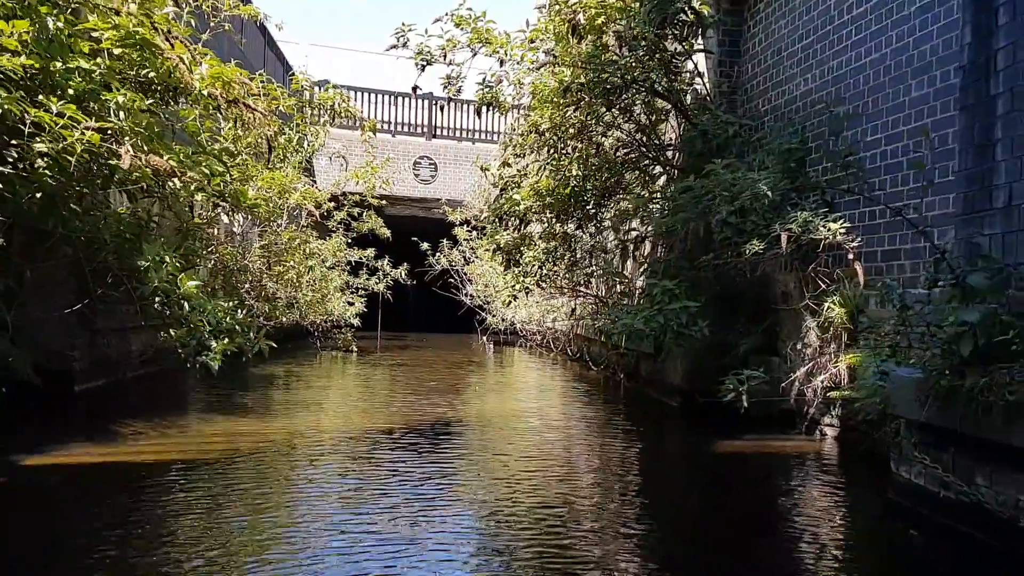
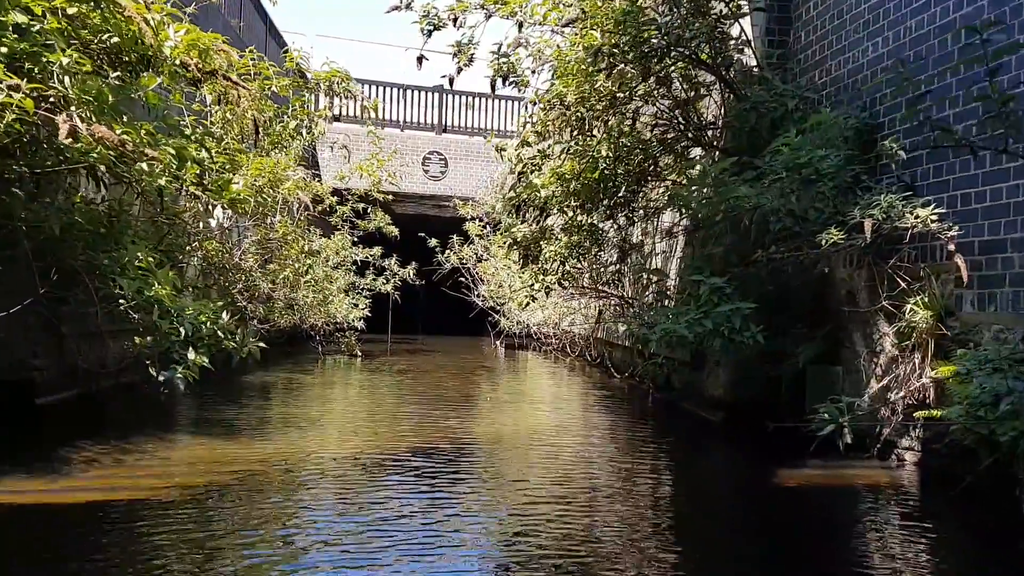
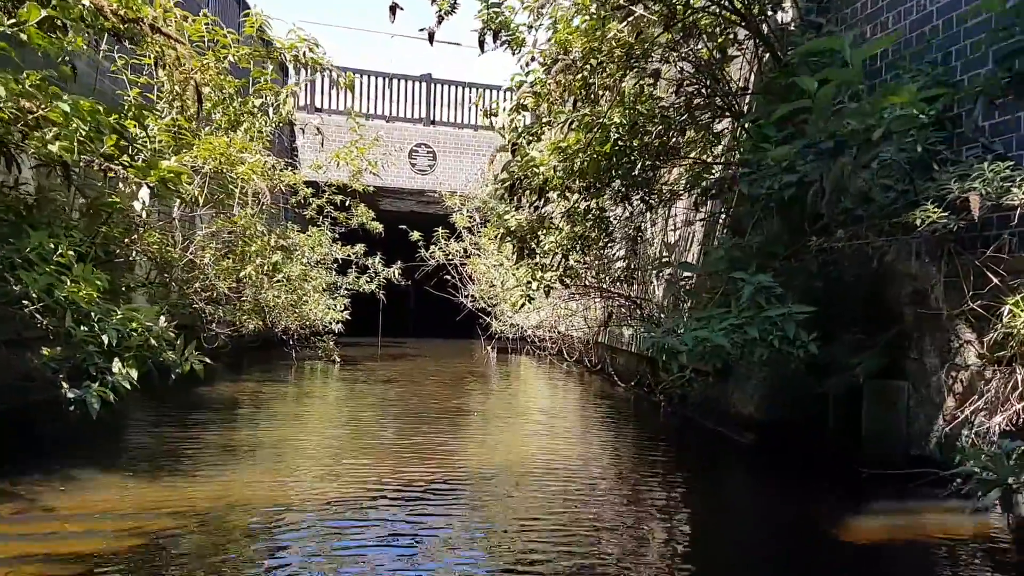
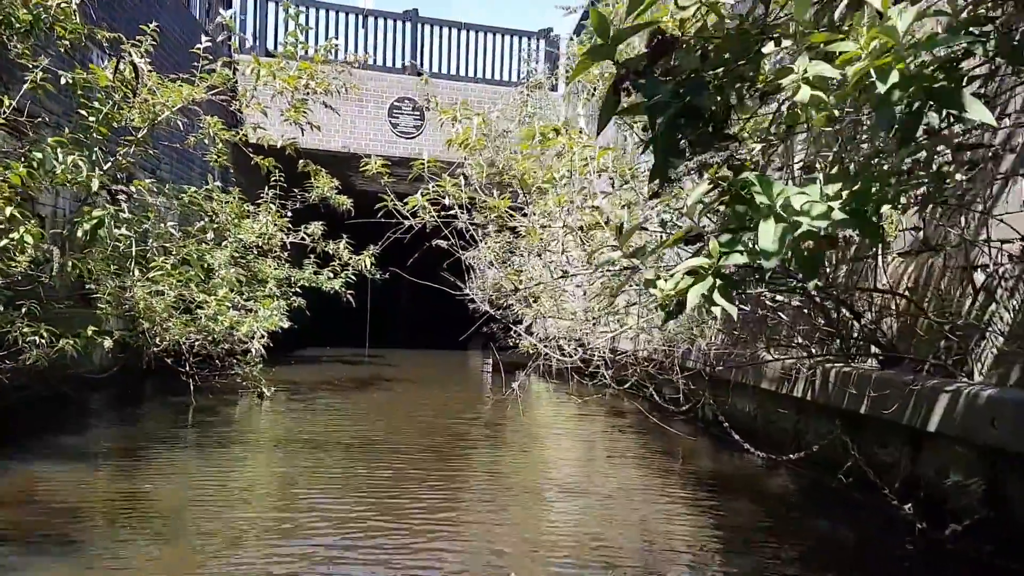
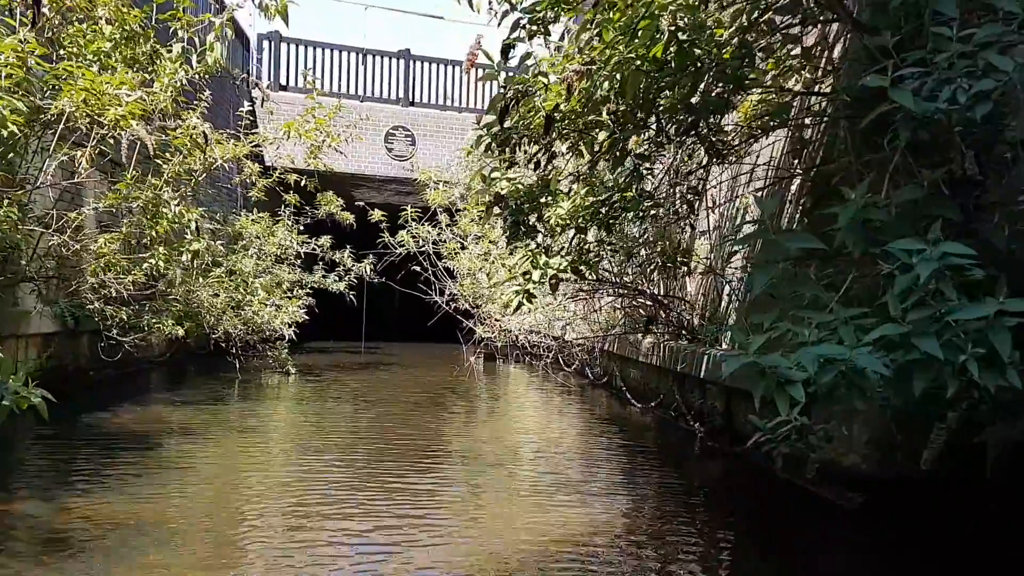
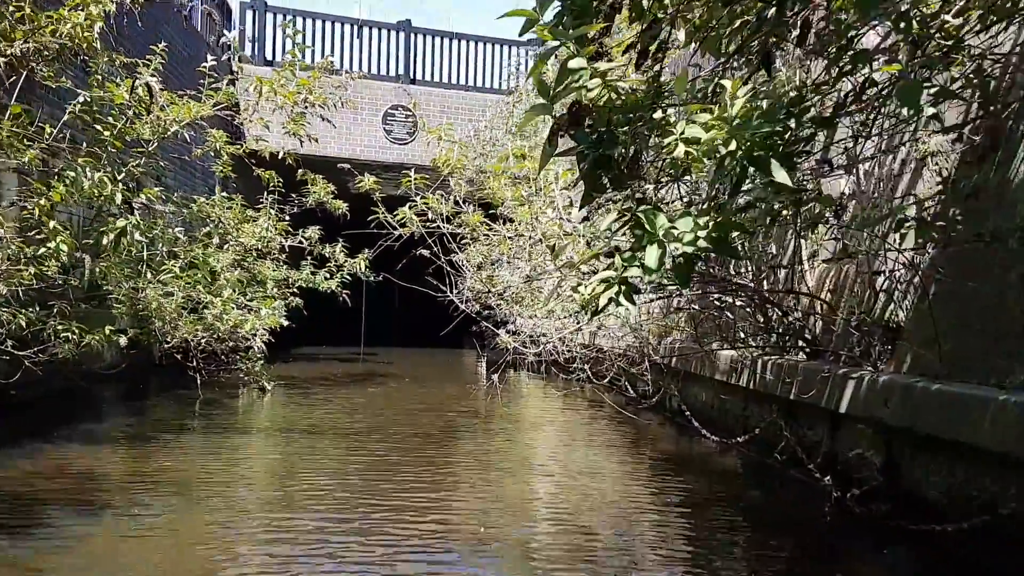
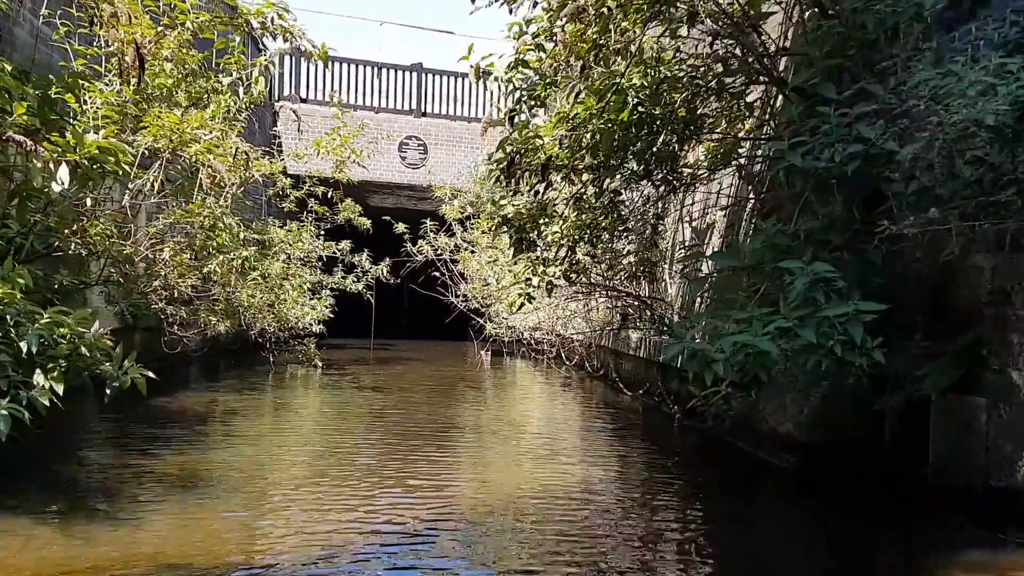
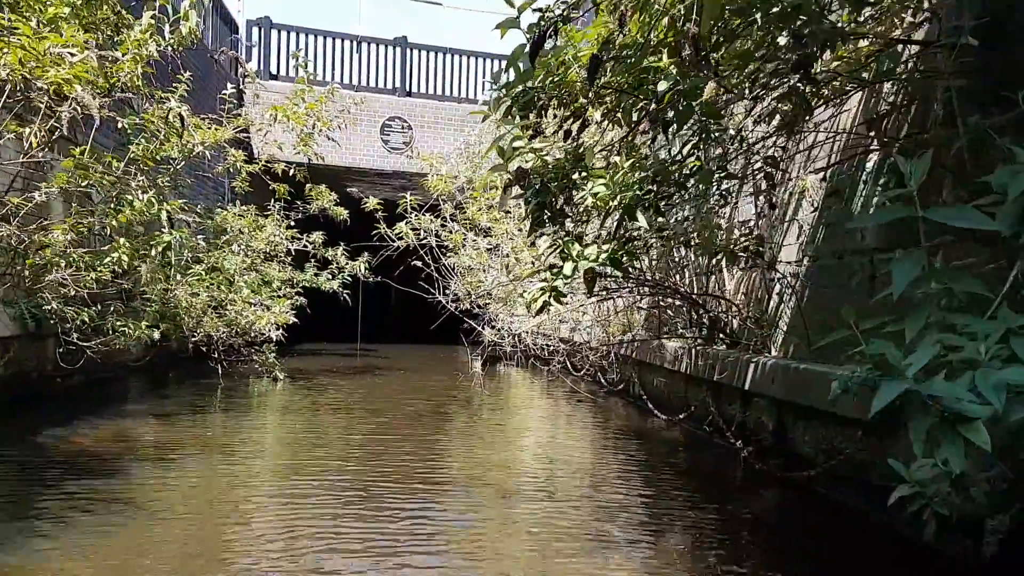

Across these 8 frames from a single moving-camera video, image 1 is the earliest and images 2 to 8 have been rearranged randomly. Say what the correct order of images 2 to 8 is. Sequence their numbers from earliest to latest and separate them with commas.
2, 3, 7, 5, 8, 6, 4
